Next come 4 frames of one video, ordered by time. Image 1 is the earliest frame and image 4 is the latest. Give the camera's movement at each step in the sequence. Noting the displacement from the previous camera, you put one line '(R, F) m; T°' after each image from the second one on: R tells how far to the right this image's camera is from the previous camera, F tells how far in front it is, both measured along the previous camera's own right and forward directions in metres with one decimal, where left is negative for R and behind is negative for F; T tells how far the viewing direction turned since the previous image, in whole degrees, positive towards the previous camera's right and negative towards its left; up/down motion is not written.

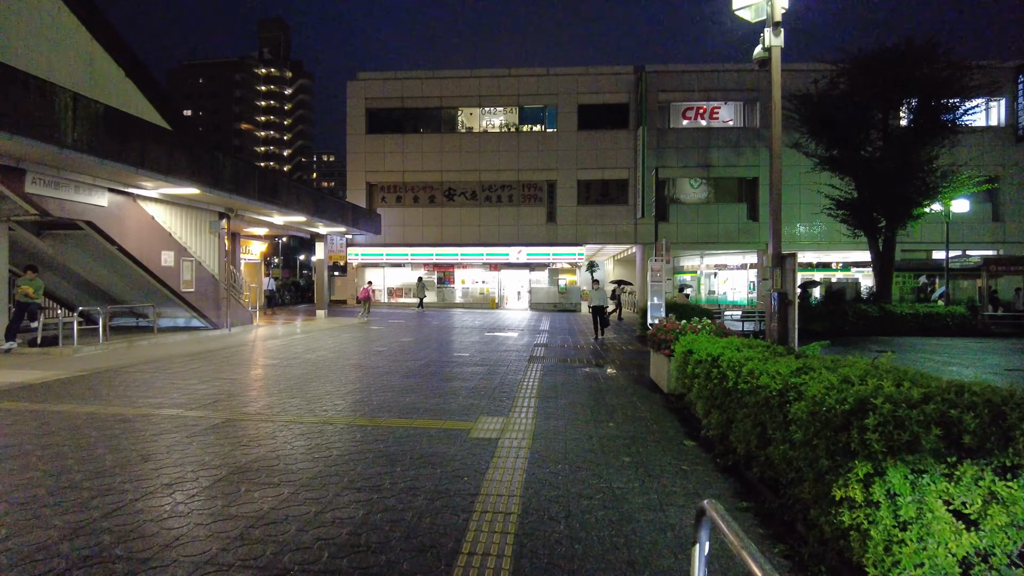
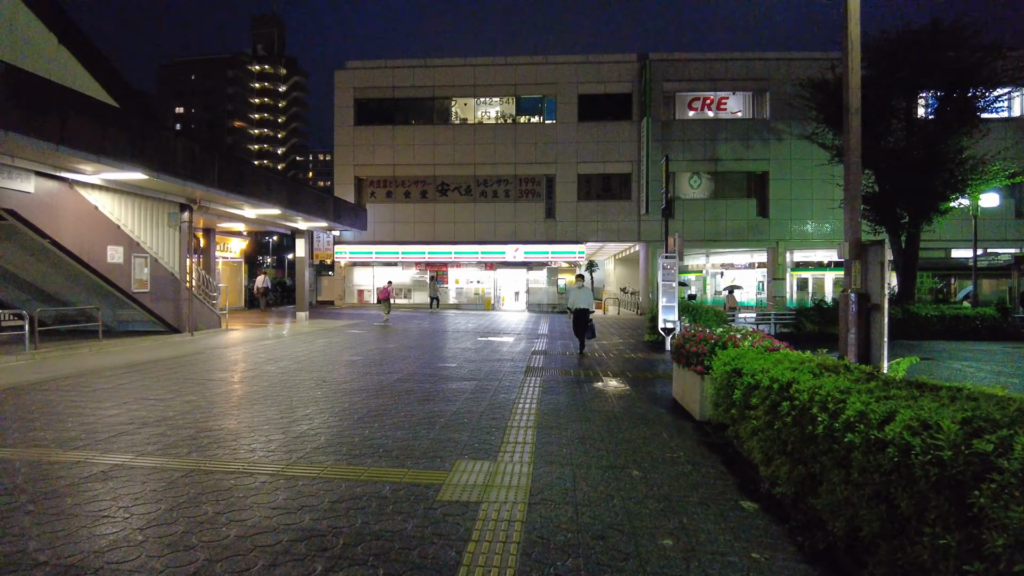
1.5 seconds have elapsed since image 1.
(+0.1, +1.7) m; 0°
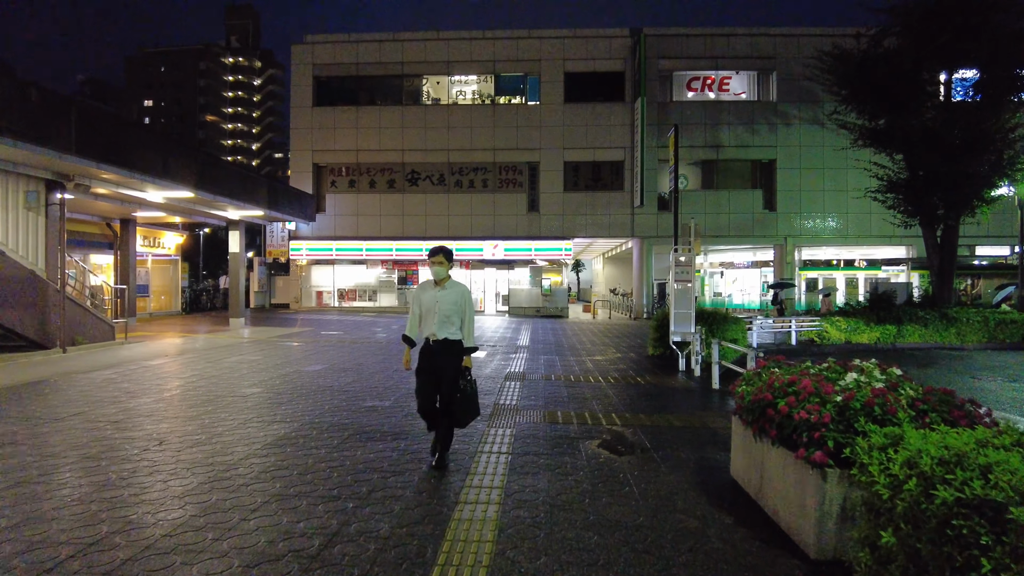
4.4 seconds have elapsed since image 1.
(+0.3, +3.4) m; +1°
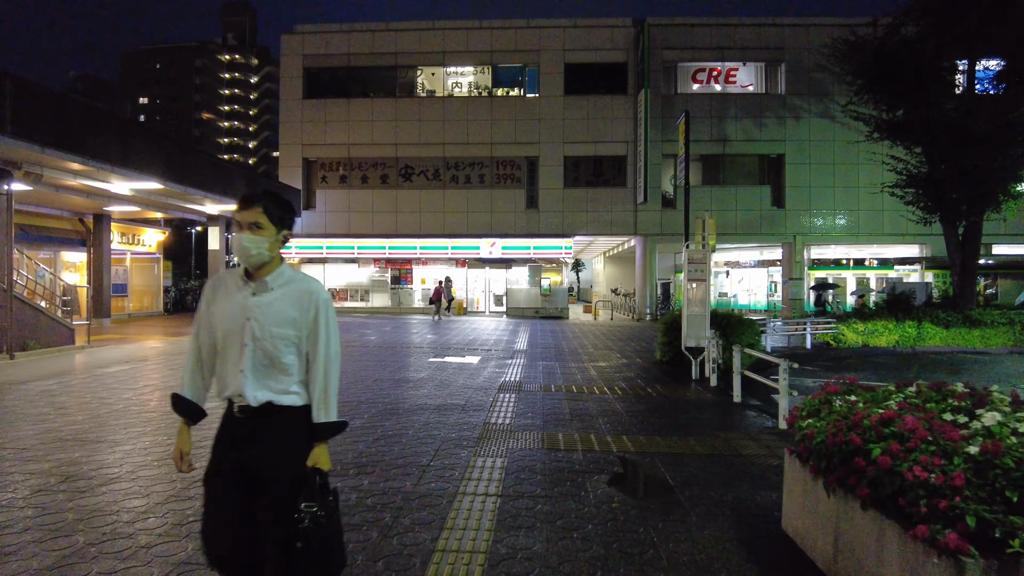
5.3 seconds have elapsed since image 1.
(+0.1, +1.1) m; 0°
